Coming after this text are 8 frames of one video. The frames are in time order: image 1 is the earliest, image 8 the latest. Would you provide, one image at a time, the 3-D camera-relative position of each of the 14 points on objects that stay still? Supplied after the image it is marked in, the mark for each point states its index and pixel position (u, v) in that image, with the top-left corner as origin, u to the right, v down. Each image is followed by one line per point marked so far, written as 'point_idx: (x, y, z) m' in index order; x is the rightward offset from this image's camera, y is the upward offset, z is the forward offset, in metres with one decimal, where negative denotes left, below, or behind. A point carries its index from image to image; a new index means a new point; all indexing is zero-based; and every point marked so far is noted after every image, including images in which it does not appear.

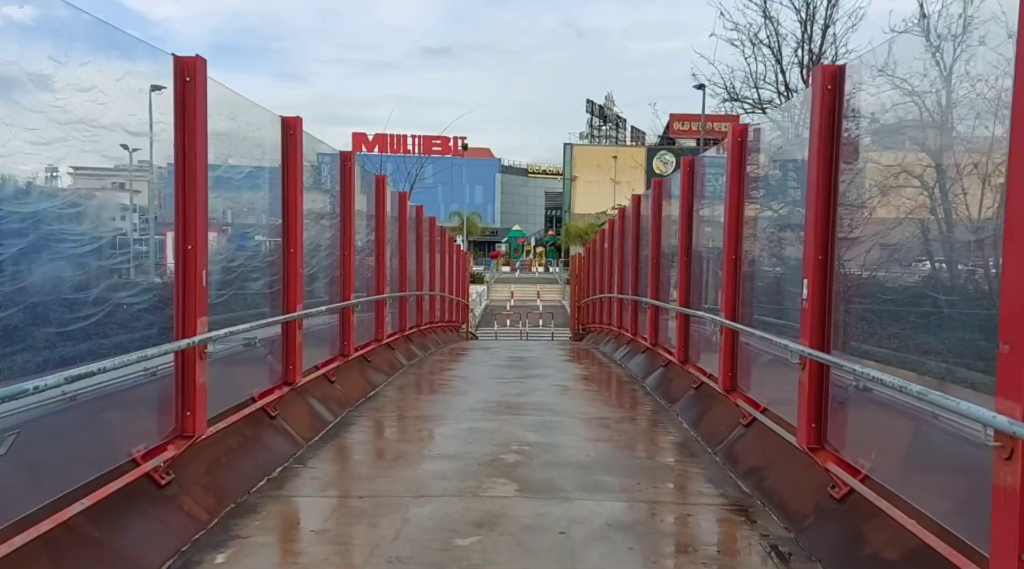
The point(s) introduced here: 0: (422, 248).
0: (-1.3, +0.4, +12.3) m
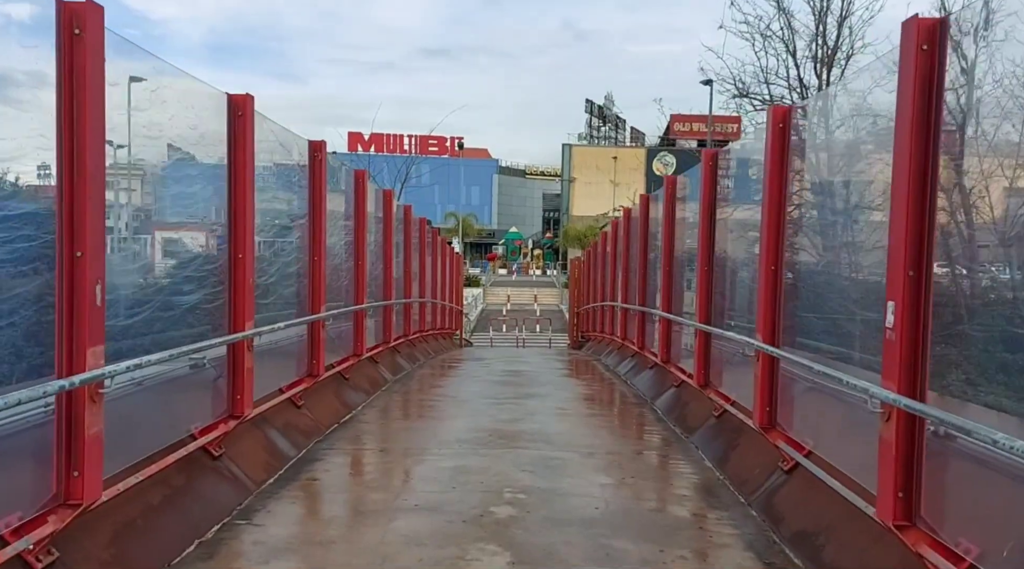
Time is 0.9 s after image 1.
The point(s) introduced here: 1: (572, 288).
0: (-1.3, +0.4, +11.6) m
1: (+1.1, -0.1, +16.8) m
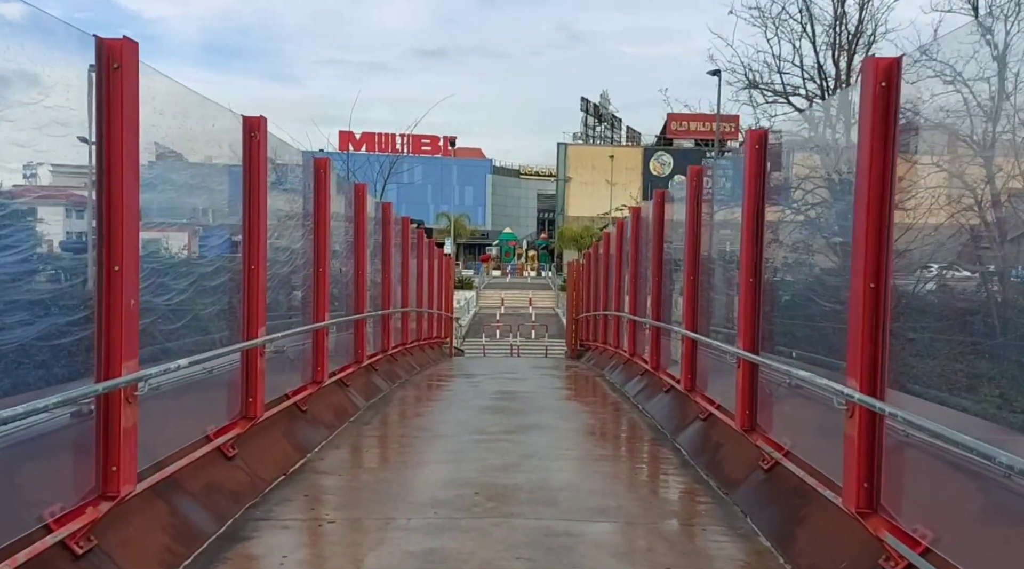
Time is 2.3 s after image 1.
0: (-1.4, +0.3, +10.6) m
1: (+1.0, -0.2, +15.9) m
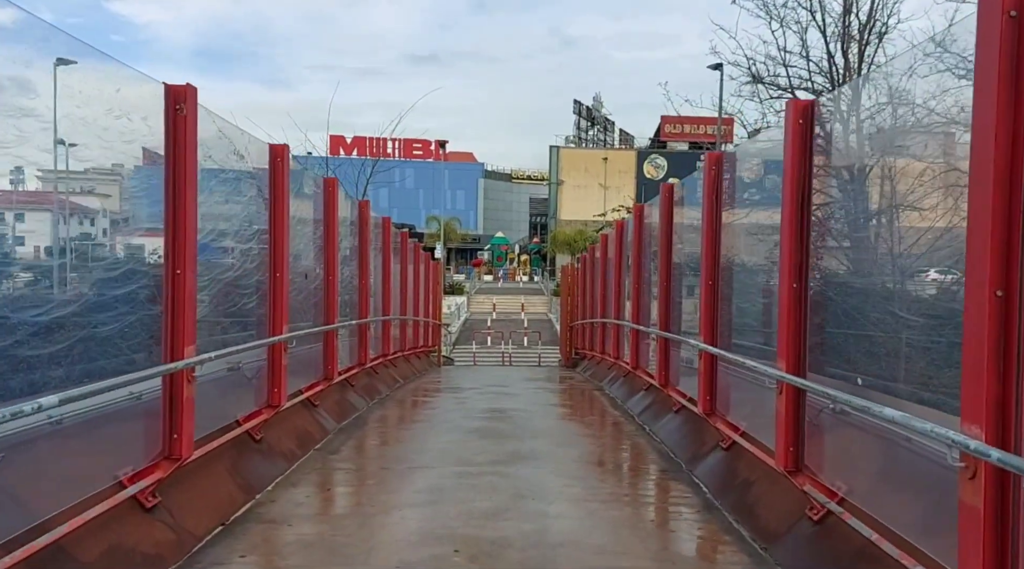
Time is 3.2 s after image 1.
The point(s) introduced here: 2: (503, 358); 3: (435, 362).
0: (-1.5, +0.2, +10.0) m
1: (+0.8, -0.3, +15.2) m
2: (-0.2, -1.5, +18.6) m
3: (-1.2, -1.2, +14.2) m
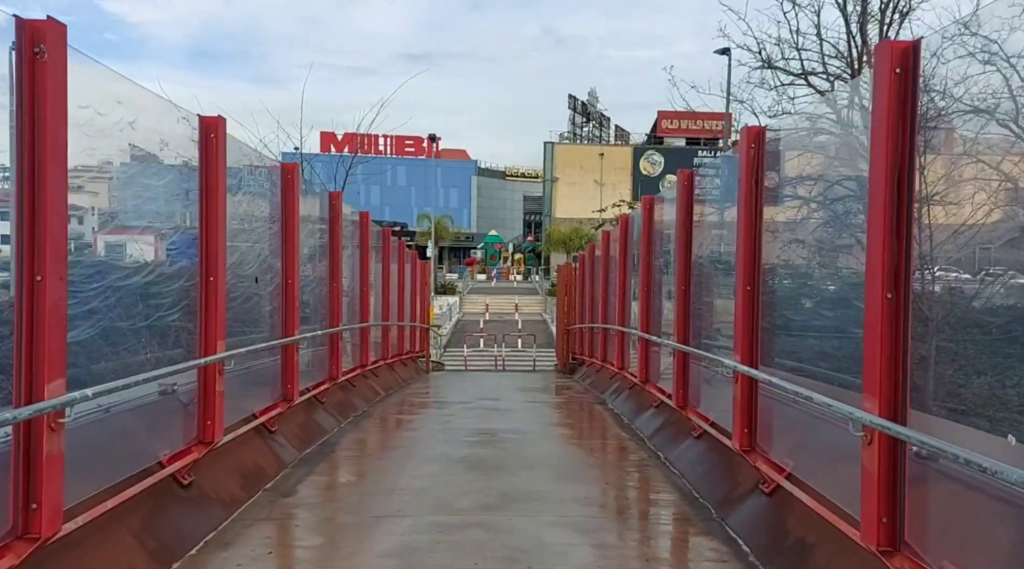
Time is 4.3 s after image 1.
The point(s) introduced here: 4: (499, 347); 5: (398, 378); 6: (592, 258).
0: (-1.5, +0.2, +9.2) m
1: (+0.7, -0.3, +14.5) m
2: (-0.3, -1.5, +17.9) m
3: (-1.2, -1.2, +13.4) m
4: (-0.3, -1.3, +19.9) m
5: (-1.3, -1.1, +11.1) m
6: (+1.0, +0.3, +11.9) m
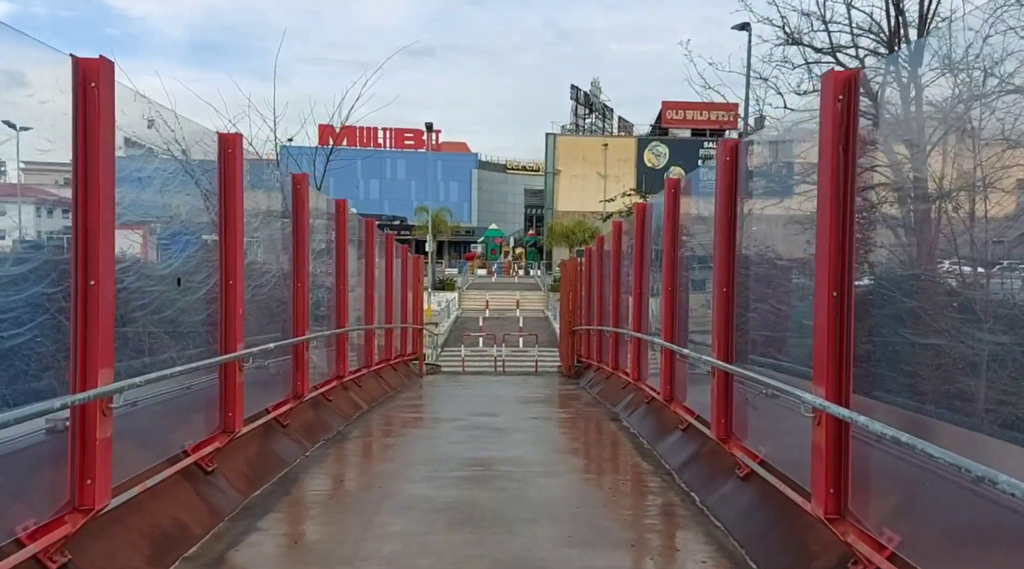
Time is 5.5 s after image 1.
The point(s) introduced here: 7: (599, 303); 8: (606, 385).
0: (-1.5, +0.2, +8.3) m
1: (+0.7, -0.2, +13.6) m
2: (-0.3, -1.4, +17.0) m
3: (-1.2, -1.1, +12.5) m
4: (-0.2, -1.2, +19.1) m
5: (-1.3, -1.1, +10.2) m
6: (+1.0, +0.4, +11.0) m
7: (+1.0, -0.2, +11.2) m
8: (+0.9, -1.0, +10.1) m
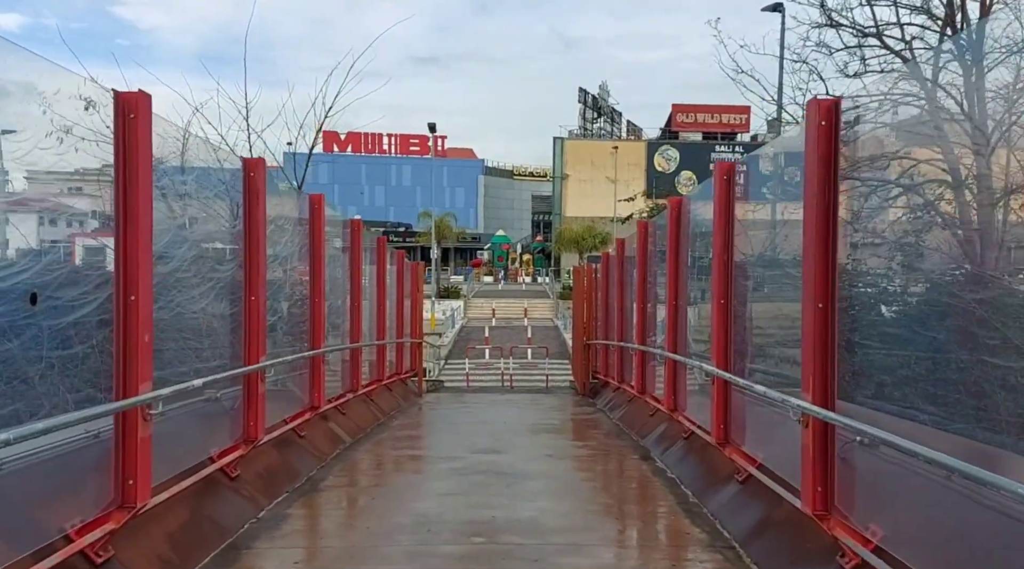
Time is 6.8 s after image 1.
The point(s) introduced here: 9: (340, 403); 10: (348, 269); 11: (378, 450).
0: (-1.5, +0.2, +7.4) m
1: (+0.8, -0.3, +12.6) m
2: (-0.1, -1.5, +16.0) m
3: (-1.1, -1.2, +11.6) m
4: (-0.1, -1.4, +18.1) m
5: (-1.2, -1.2, +9.3) m
6: (+1.1, +0.3, +10.0) m
7: (+1.1, -0.3, +10.3) m
8: (+1.0, -1.1, +9.1) m
9: (-1.4, -0.9, +8.3) m
10: (-1.4, +0.2, +8.4) m
11: (-1.0, -1.2, +7.8) m
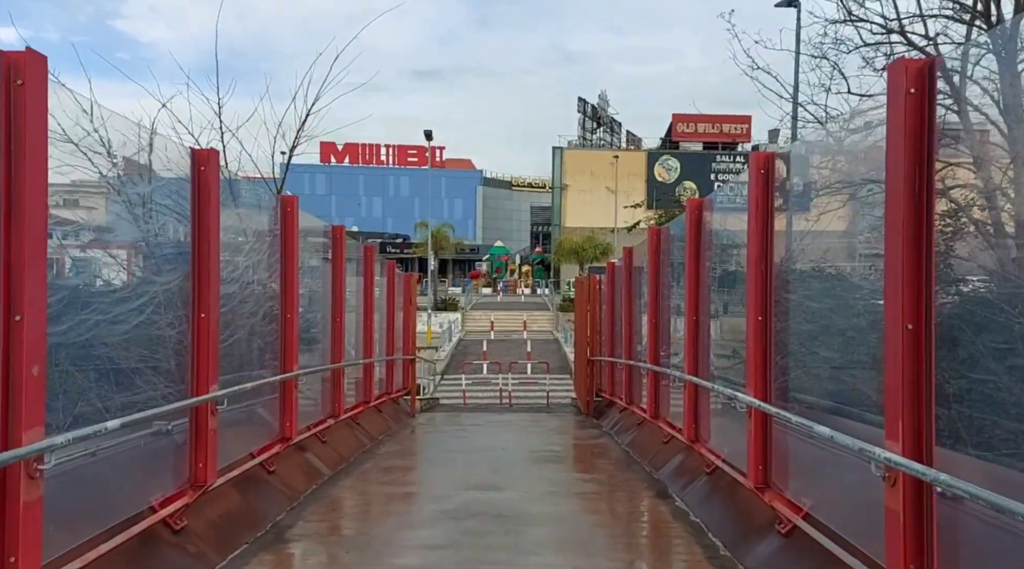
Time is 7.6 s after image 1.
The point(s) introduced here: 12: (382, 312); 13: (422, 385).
0: (-1.5, +0.1, +6.8) m
1: (+0.8, -0.5, +12.0) m
2: (-0.2, -1.7, +15.5) m
3: (-1.1, -1.4, +11.0) m
4: (-0.1, -1.6, +17.5) m
5: (-1.3, -1.3, +8.7) m
6: (+1.1, +0.2, +9.4) m
7: (+1.1, -0.4, +9.7) m
8: (+1.0, -1.2, +8.5) m
9: (-1.4, -1.0, +7.8) m
10: (-1.4, +0.1, +7.9) m
11: (-1.0, -1.3, +7.3) m
12: (-1.4, -0.2, +10.3) m
13: (-1.5, -1.7, +16.1) m
